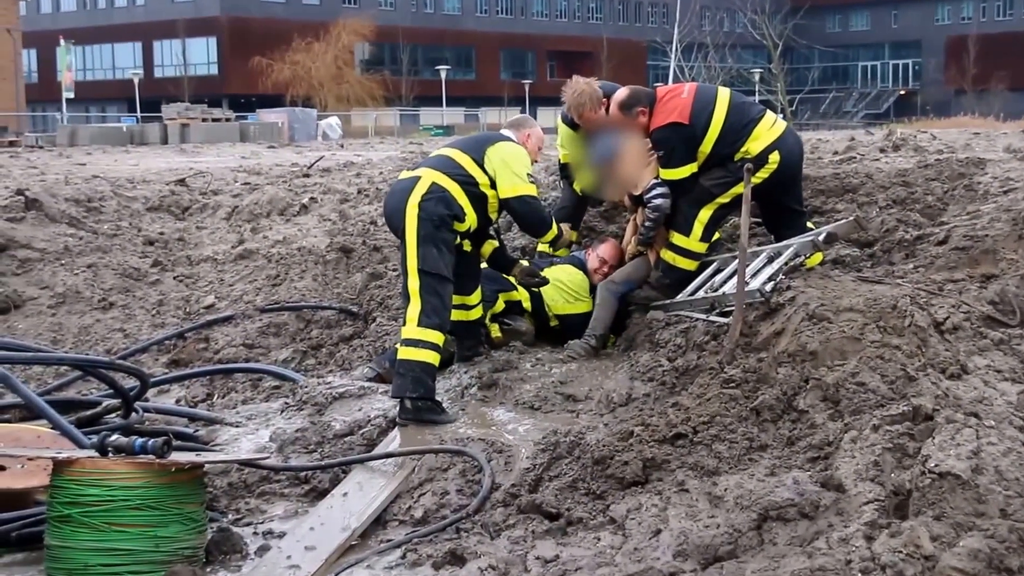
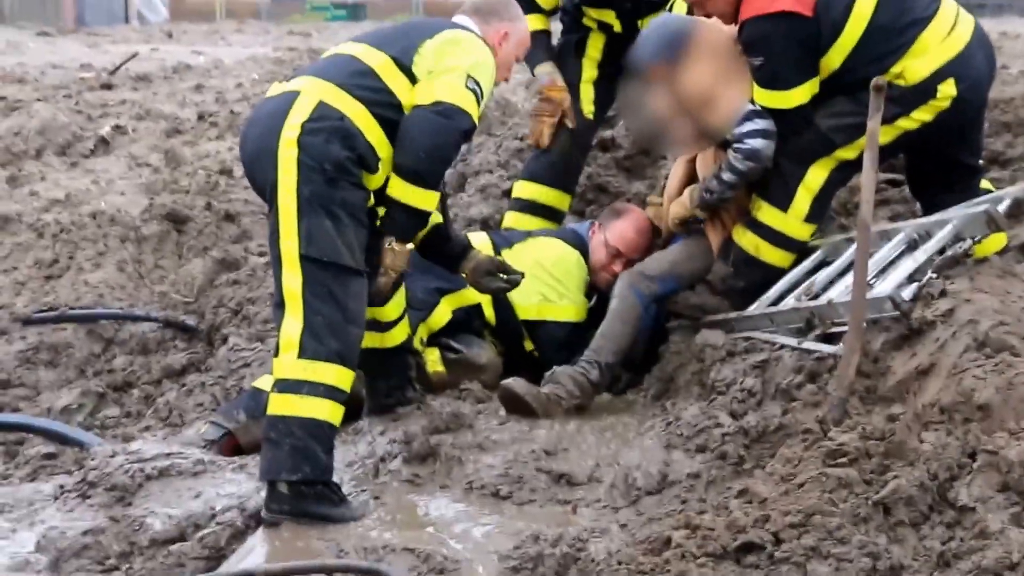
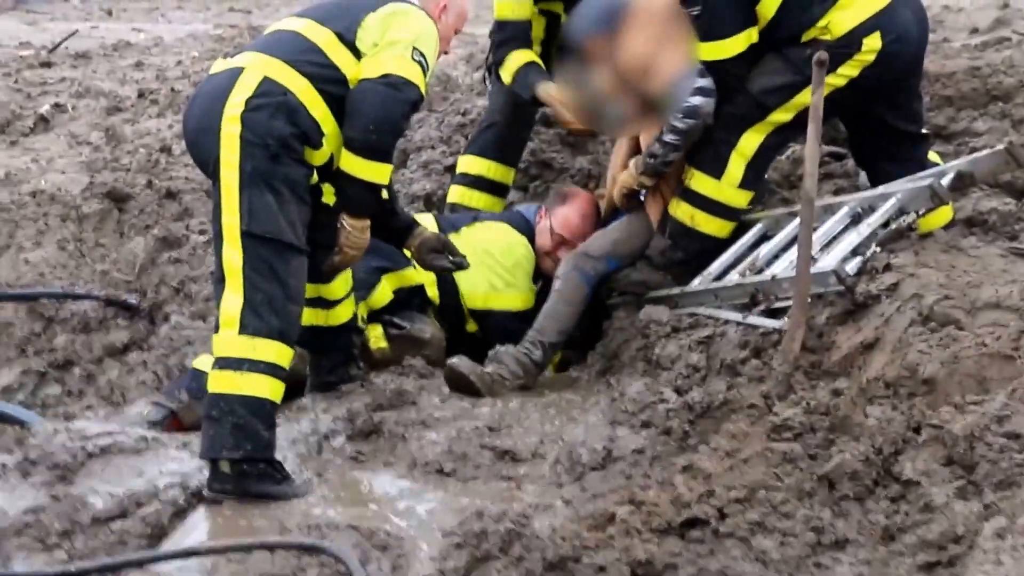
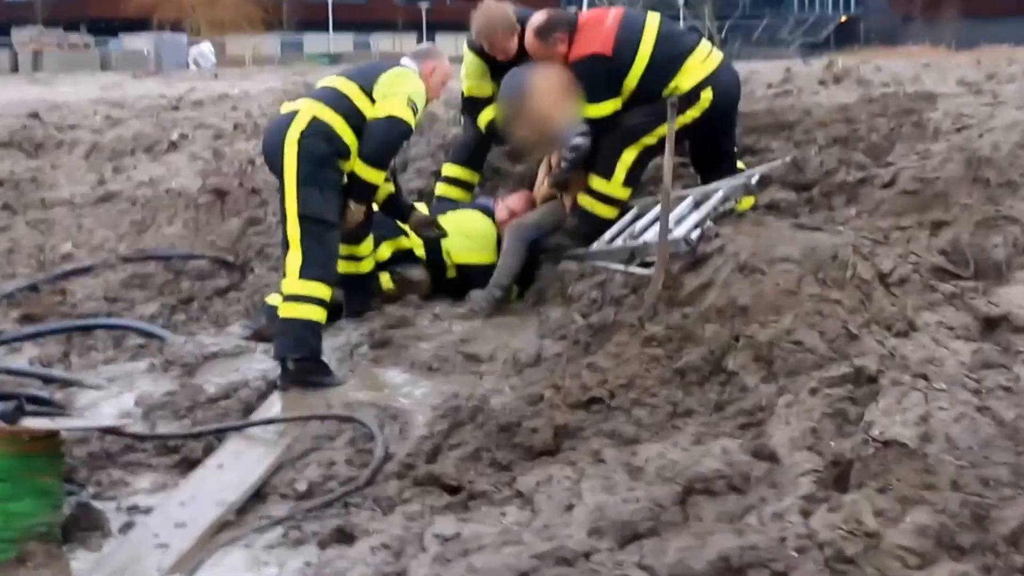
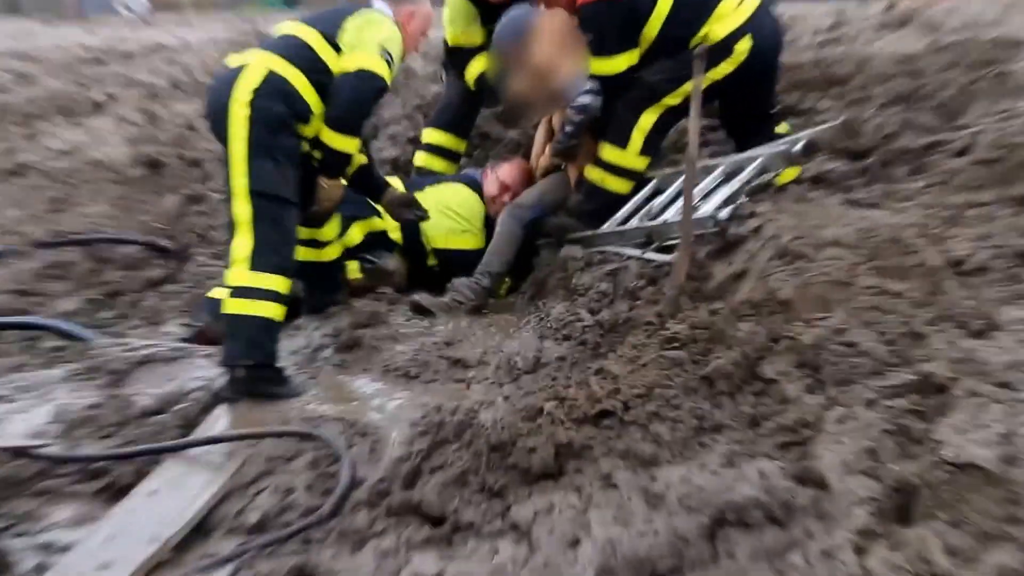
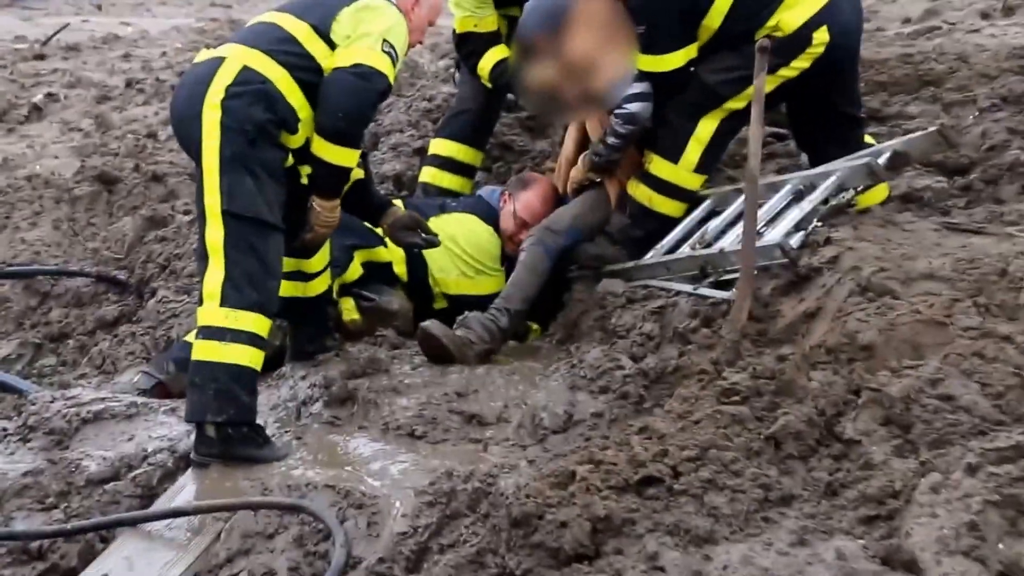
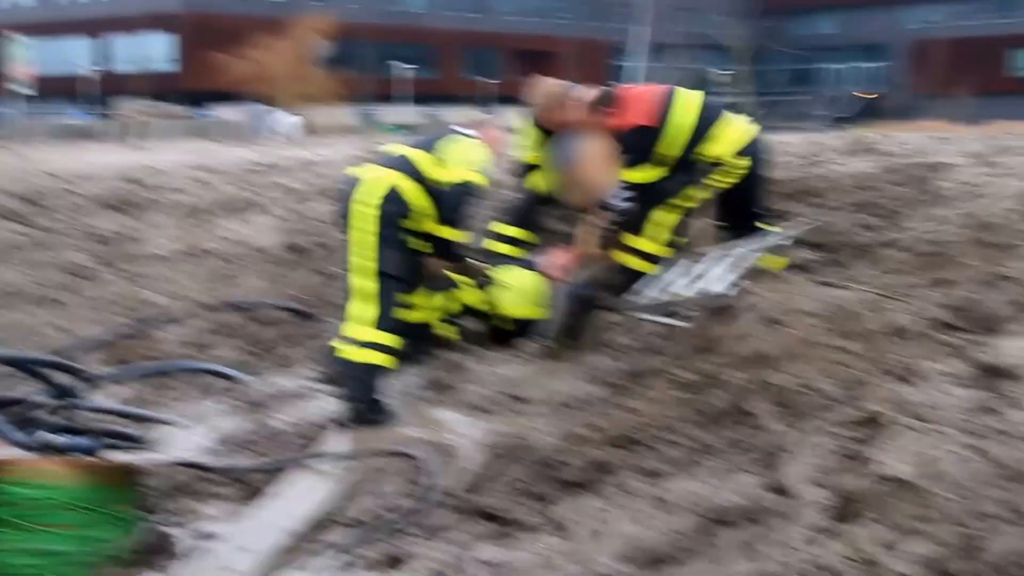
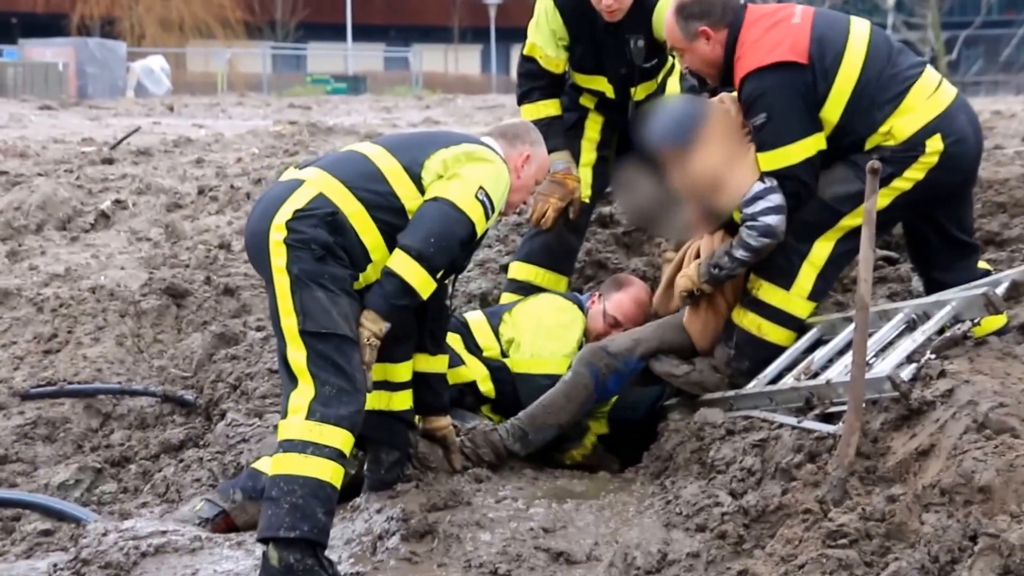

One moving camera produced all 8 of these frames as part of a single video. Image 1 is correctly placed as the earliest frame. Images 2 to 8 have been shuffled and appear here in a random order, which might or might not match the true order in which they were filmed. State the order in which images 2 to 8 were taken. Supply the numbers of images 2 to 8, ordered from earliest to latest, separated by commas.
7, 4, 5, 6, 3, 2, 8
